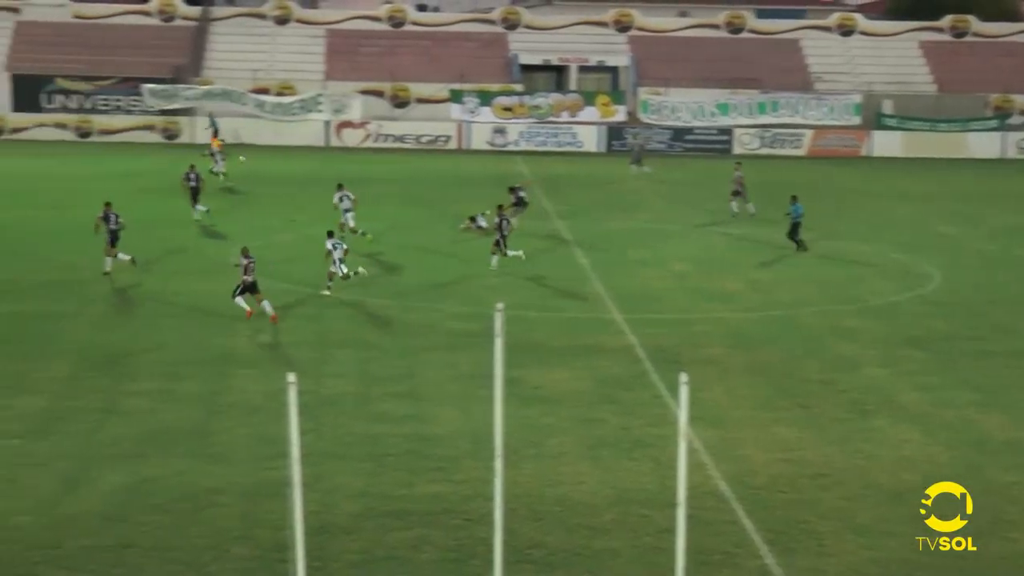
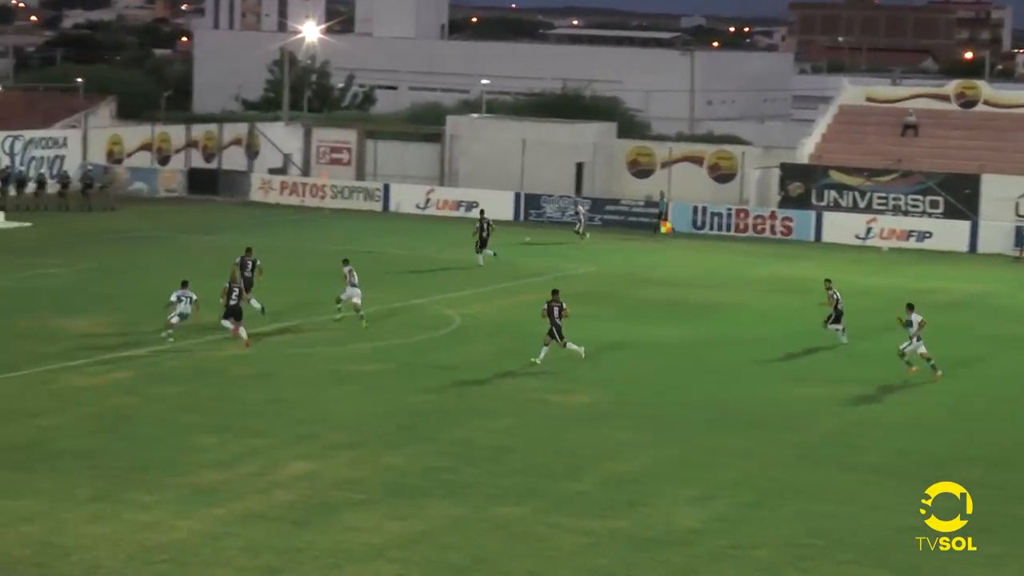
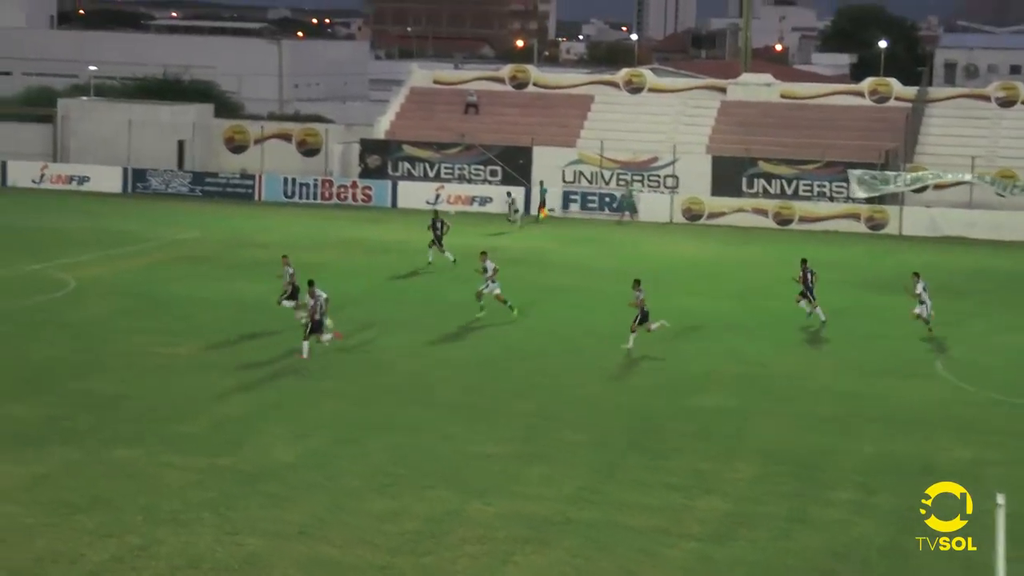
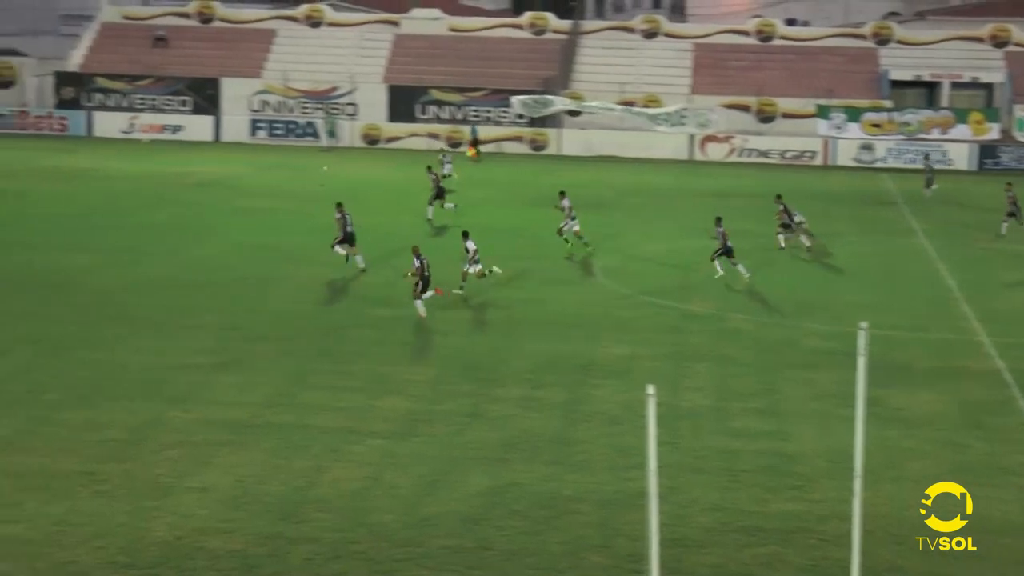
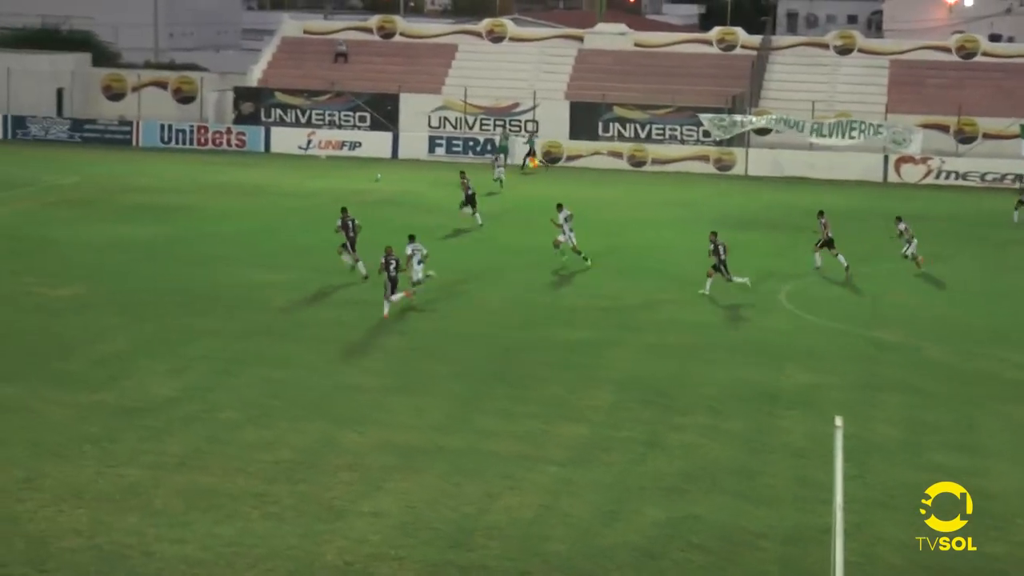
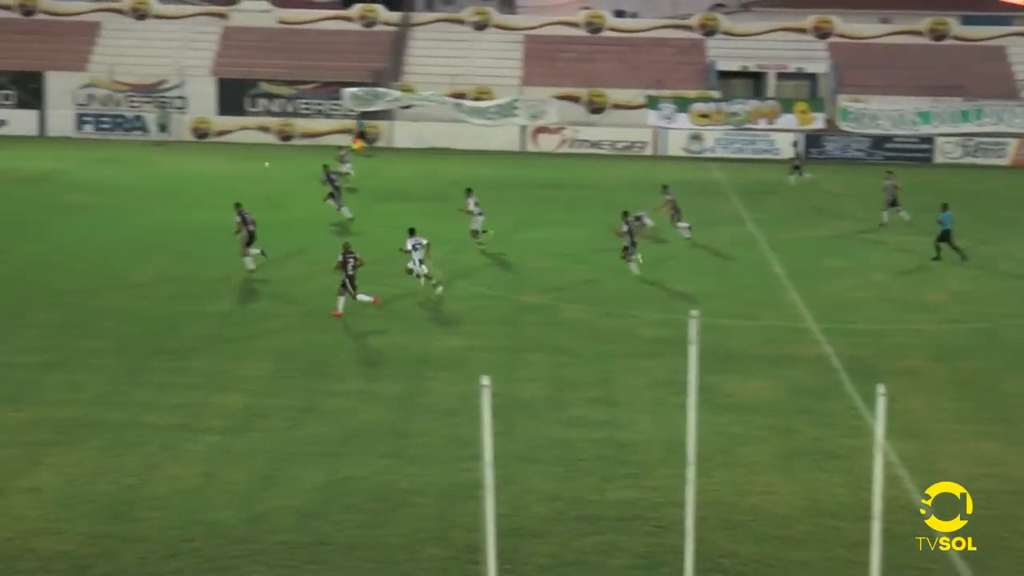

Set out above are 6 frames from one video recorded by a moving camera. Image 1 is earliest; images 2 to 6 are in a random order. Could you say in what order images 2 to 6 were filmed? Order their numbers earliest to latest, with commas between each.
6, 4, 5, 3, 2
